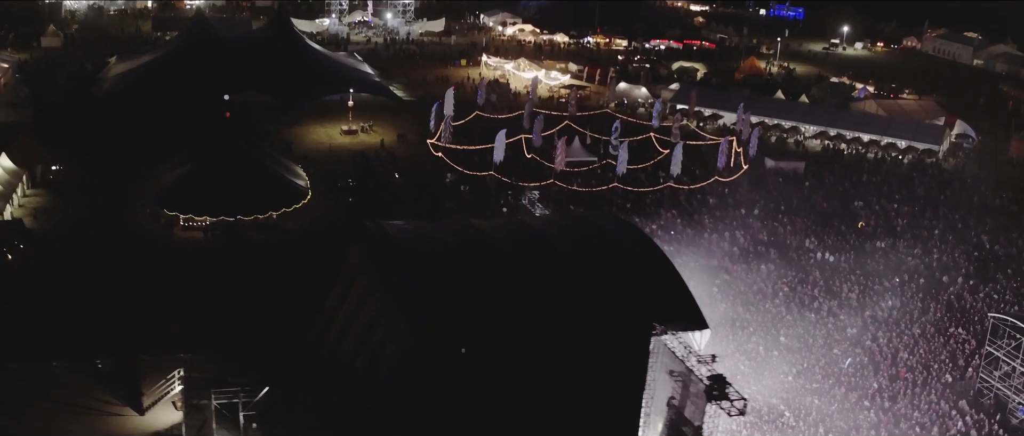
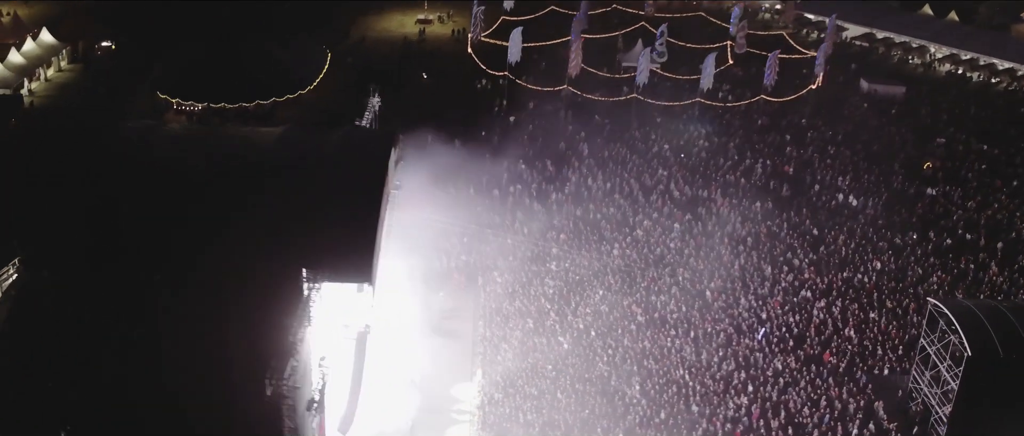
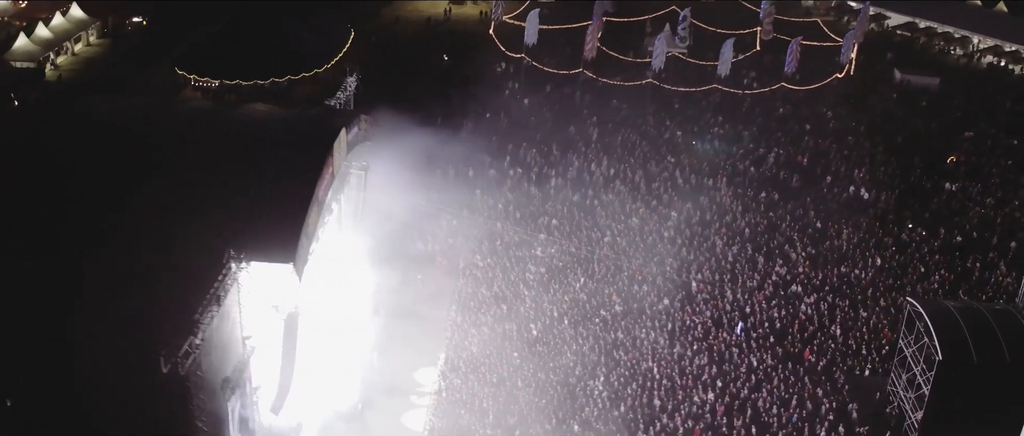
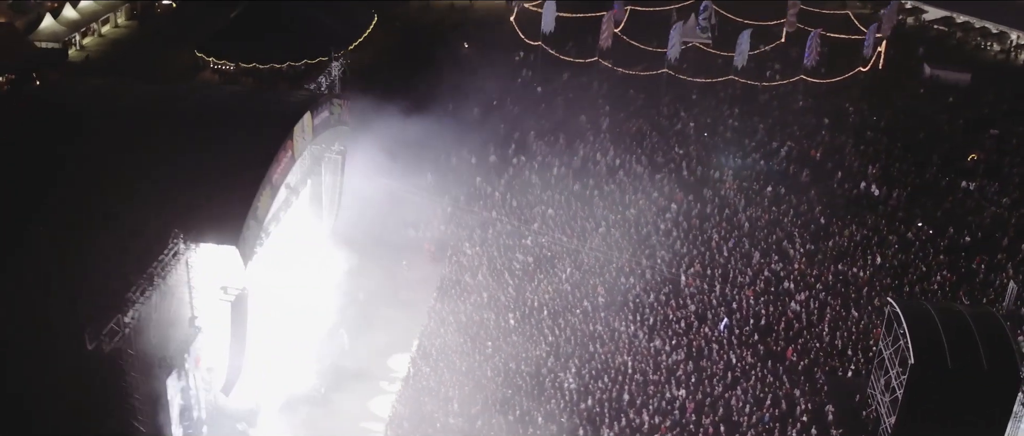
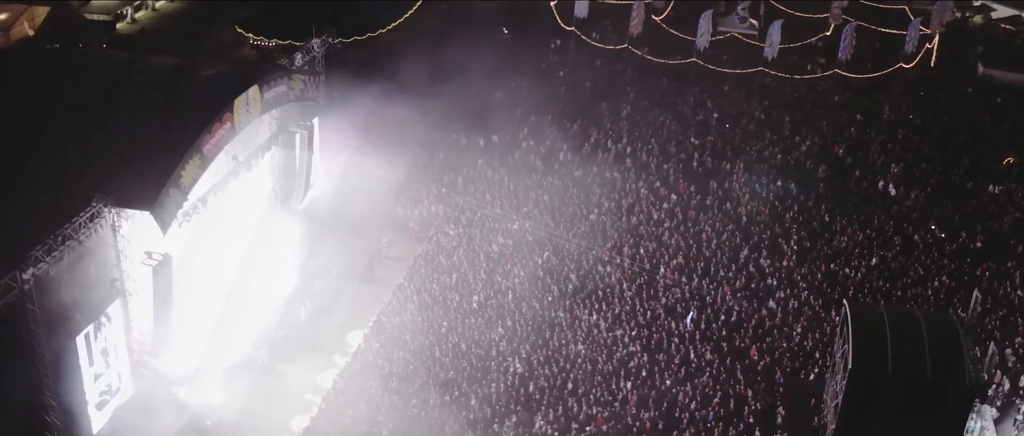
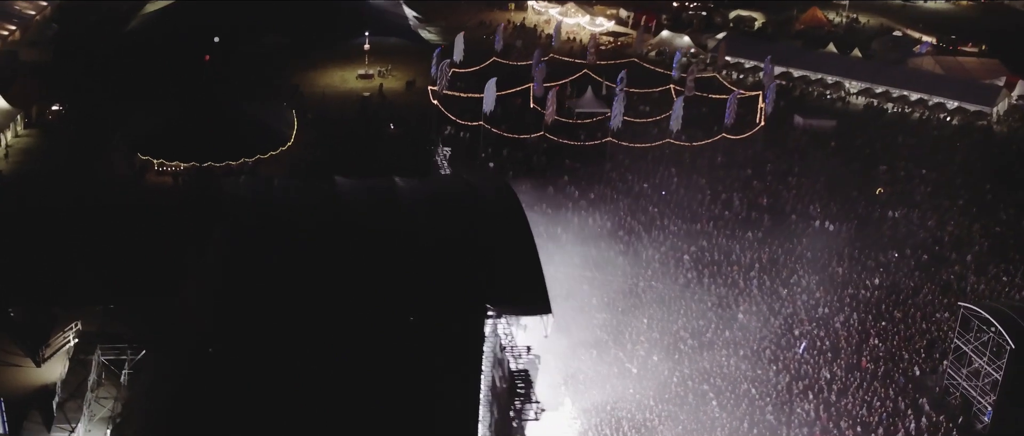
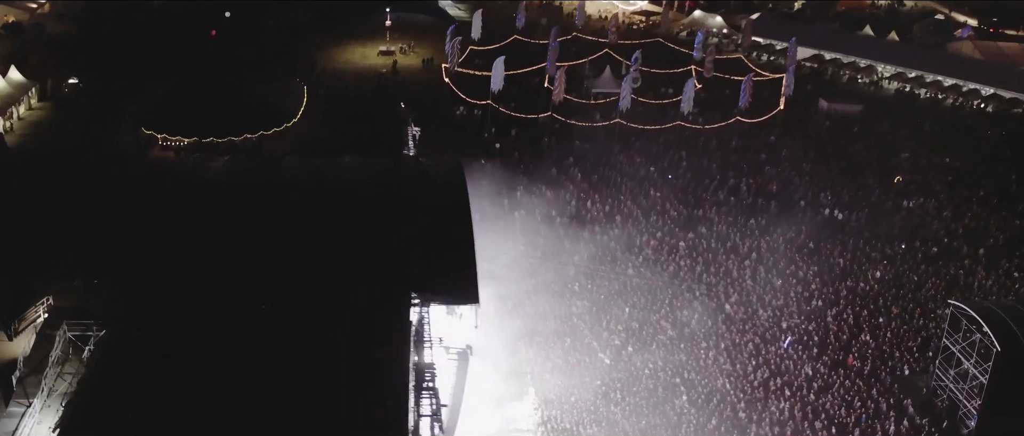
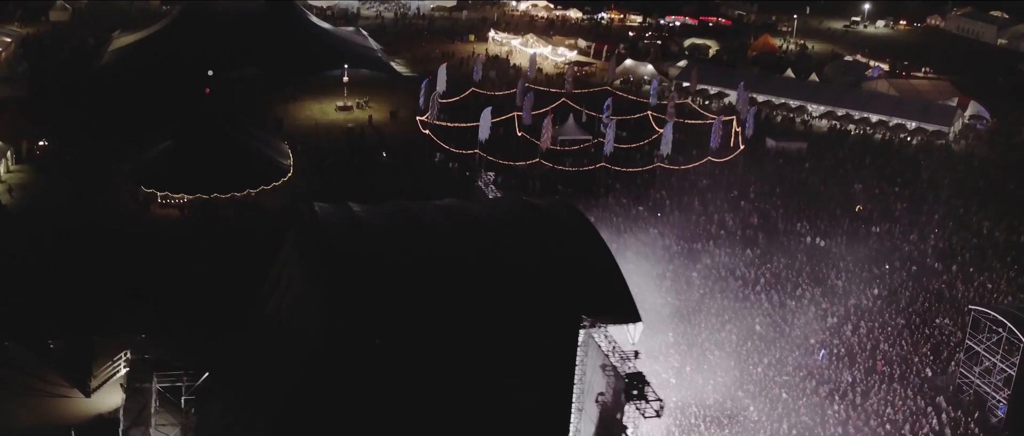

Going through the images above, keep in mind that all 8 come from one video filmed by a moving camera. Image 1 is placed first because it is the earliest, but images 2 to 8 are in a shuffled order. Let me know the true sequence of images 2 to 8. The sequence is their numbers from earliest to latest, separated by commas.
8, 6, 7, 2, 3, 4, 5
